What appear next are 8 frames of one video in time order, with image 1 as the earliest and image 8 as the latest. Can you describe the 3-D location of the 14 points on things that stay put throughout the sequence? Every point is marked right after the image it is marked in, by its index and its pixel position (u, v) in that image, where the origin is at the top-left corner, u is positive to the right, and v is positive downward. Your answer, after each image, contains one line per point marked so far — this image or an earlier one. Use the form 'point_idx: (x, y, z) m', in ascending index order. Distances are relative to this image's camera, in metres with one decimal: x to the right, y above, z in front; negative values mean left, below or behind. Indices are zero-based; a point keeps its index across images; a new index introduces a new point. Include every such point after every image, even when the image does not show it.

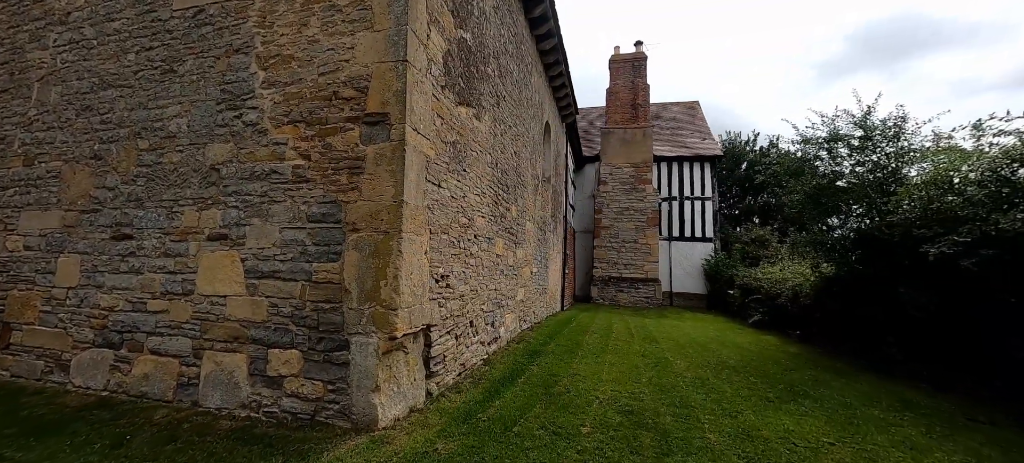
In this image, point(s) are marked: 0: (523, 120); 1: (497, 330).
0: (+0.1, +1.7, +6.5) m
1: (-0.2, -1.2, +5.2) m
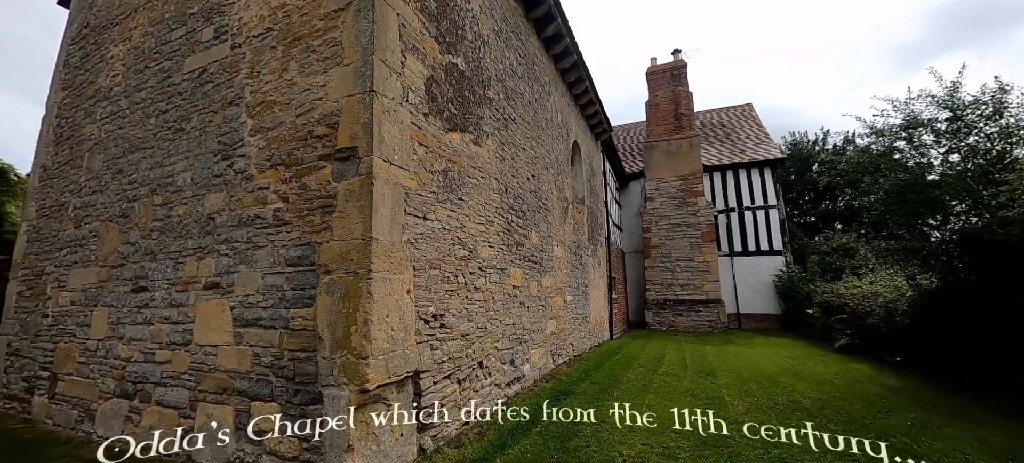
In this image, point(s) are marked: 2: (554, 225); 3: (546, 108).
0: (+0.3, +1.3, +6.2) m
1: (+0.1, -1.6, +4.8) m
2: (+0.6, +0.1, +6.5) m
3: (+0.5, +2.0, +6.8) m
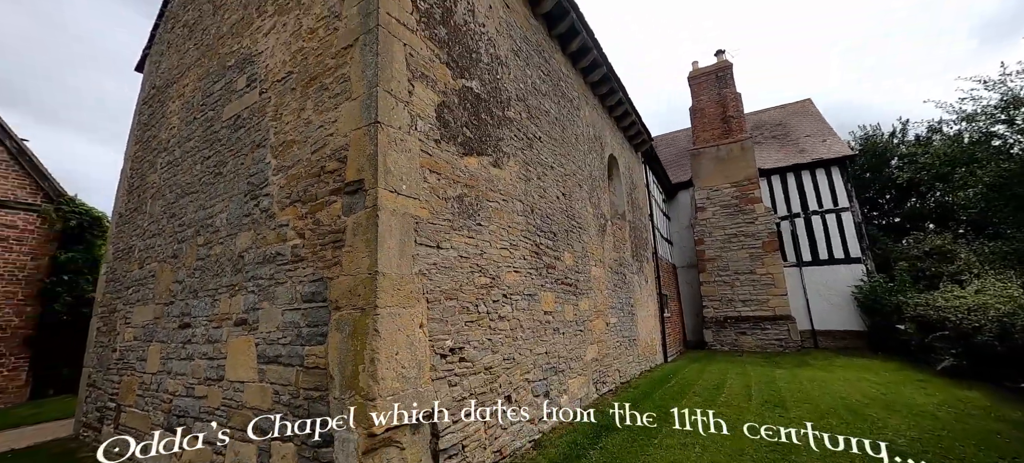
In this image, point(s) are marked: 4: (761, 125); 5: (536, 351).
0: (+0.8, +1.1, +6.0) m
1: (+0.4, -1.8, +4.5) m
2: (+1.1, -0.2, +6.2) m
3: (+1.0, +1.7, +6.5) m
4: (+8.9, +3.7, +15.0) m
5: (+0.2, -1.2, +4.3) m
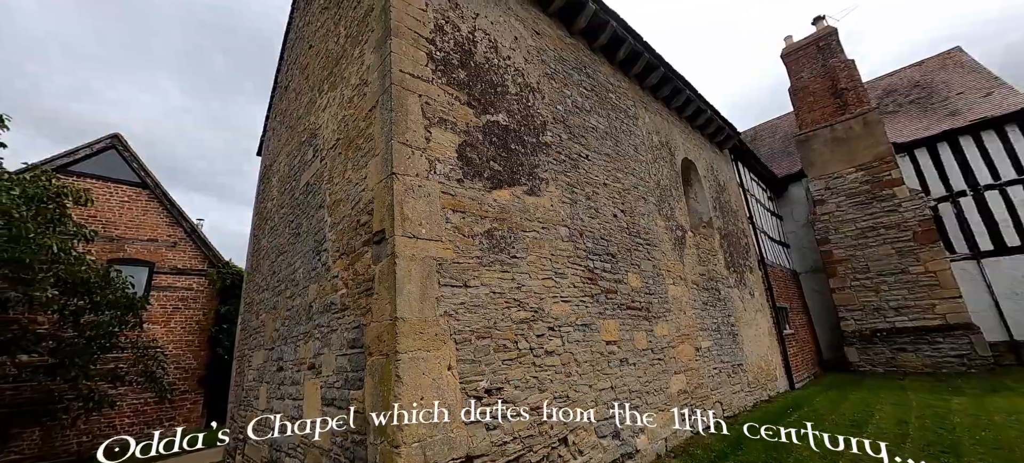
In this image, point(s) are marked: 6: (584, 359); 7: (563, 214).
0: (+1.5, +0.8, +5.7) m
1: (+1.1, -2.0, +4.1) m
2: (+2.0, -0.4, +5.7) m
3: (+1.8, +1.5, +6.2) m
4: (+11.4, +4.1, +12.5) m
5: (+0.8, -1.5, +4.0) m
6: (+0.7, -1.2, +4.0) m
7: (+0.5, +0.2, +4.3) m
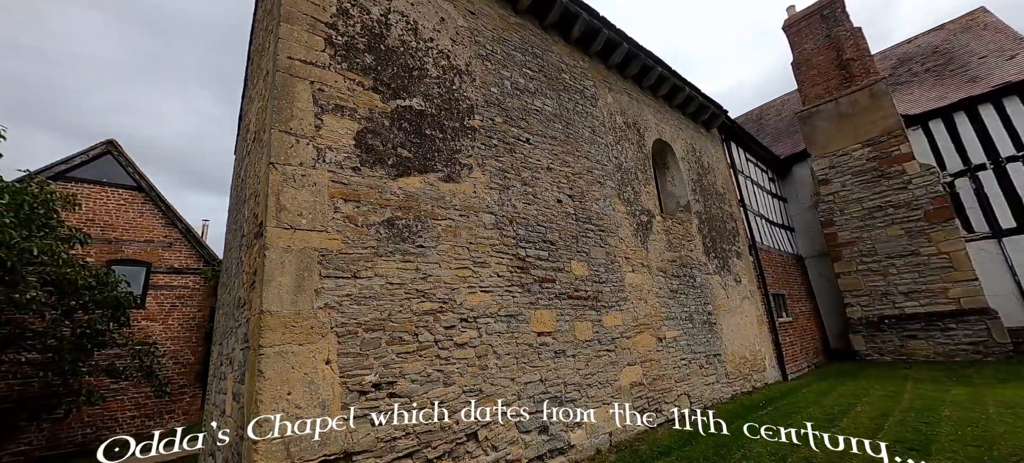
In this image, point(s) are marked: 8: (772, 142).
0: (+0.8, +1.0, +5.4) m
1: (+0.4, -1.9, +3.9) m
2: (+1.3, -0.2, +5.4) m
3: (+1.1, +1.6, +5.9) m
4: (+11.0, +4.7, +11.5) m
5: (+0.1, -1.3, +3.8) m
6: (-0.1, -1.1, +3.8) m
7: (-0.2, +0.3, +4.2) m
8: (+7.6, +2.6, +12.6) m
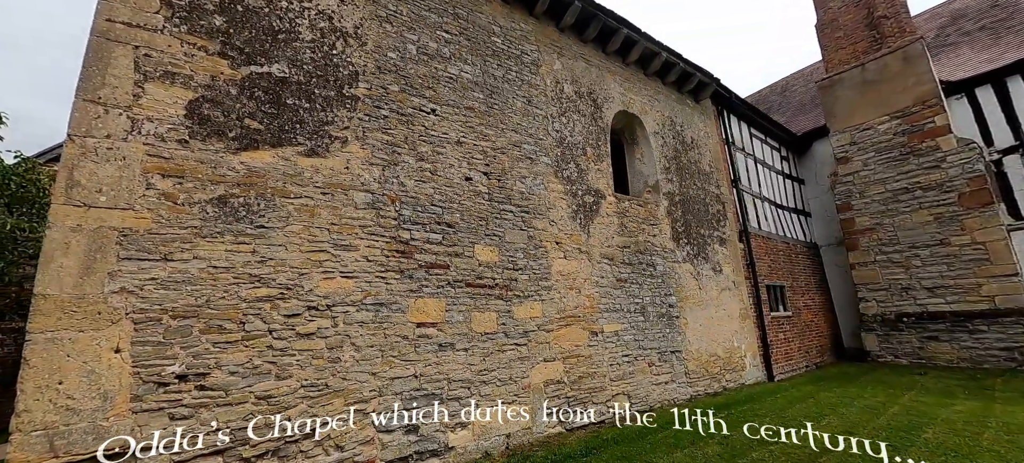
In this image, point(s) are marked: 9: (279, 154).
0: (-0.1, +1.2, +4.9) m
1: (-0.7, -1.7, +3.6) m
2: (+0.4, 0.0, +4.9) m
3: (+0.2, +1.9, +5.3) m
4: (+10.7, +5.0, +9.8) m
5: (-1.0, -1.2, +3.5) m
6: (-1.2, -0.9, +3.5) m
7: (-1.3, +0.5, +3.8) m
8: (+7.4, +3.0, +11.2) m
9: (-1.9, +0.6, +3.4) m
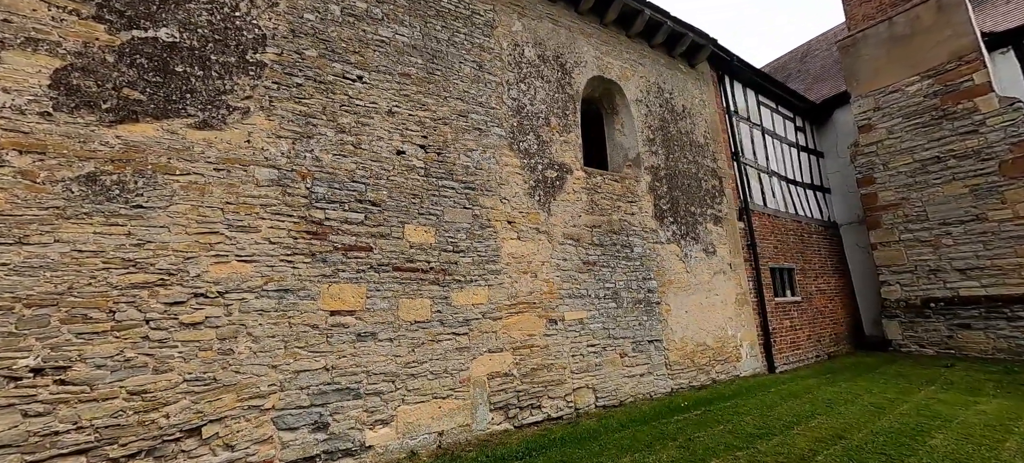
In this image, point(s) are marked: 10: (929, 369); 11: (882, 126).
0: (-0.7, +1.4, +4.4) m
1: (-1.4, -1.6, +3.3) m
2: (-0.2, +0.2, +4.4) m
3: (-0.4, +2.1, +4.8) m
4: (+10.3, +5.5, +8.5) m
5: (-1.7, -1.0, +3.2) m
6: (-1.8, -0.7, +3.2) m
7: (-1.9, +0.6, +3.4) m
8: (+7.2, +3.6, +10.2) m
9: (-2.5, +0.8, +3.1) m
10: (+6.1, -2.0, +6.2) m
11: (+6.9, +2.0, +7.9) m
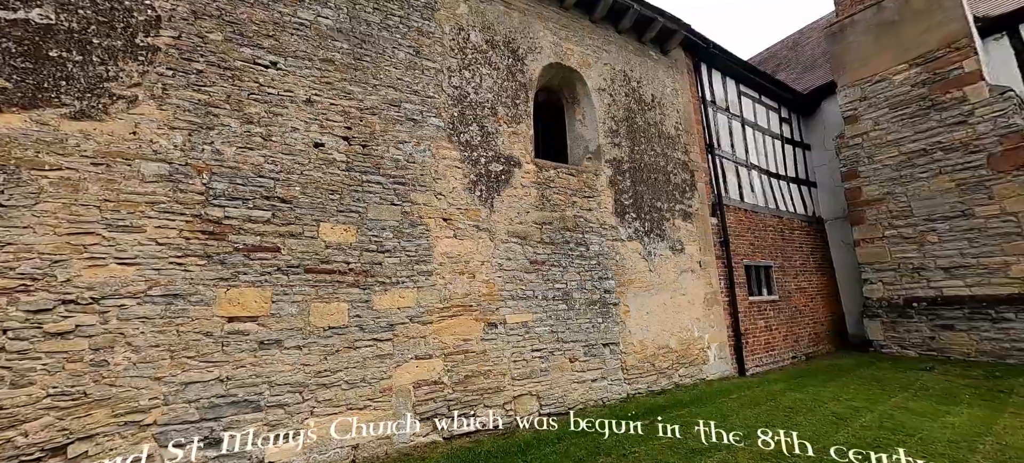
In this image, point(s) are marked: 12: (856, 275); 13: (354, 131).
0: (-1.3, +1.4, +4.1) m
1: (-2.0, -1.6, +3.0) m
2: (-0.8, +0.2, +4.1) m
3: (-1.0, +2.1, +4.5) m
4: (+9.7, +5.6, +8.0) m
5: (-2.3, -1.0, +3.0) m
6: (-2.5, -0.8, +2.9) m
7: (-2.6, +0.6, +3.2) m
8: (+6.6, +3.7, +9.8) m
9: (-3.2, +0.8, +2.8) m
10: (+5.5, -2.0, +5.9) m
11: (+6.3, +2.0, +7.5) m
12: (+6.4, -0.8, +7.9) m
13: (-1.5, +0.9, +3.9) m
